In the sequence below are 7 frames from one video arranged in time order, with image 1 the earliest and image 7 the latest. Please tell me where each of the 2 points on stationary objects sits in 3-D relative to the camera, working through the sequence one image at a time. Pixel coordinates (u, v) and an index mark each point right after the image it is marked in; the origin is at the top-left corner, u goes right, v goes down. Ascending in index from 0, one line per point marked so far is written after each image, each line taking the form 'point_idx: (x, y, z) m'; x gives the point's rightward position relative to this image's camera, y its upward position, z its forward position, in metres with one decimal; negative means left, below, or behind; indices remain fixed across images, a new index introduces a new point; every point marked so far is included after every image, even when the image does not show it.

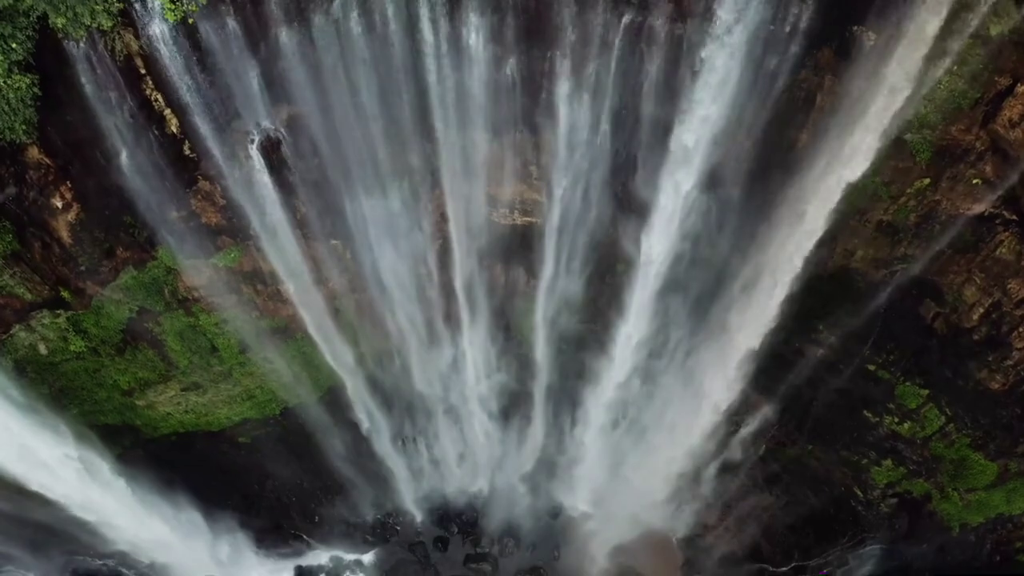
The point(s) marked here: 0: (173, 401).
0: (-6.1, -2.0, +12.5) m
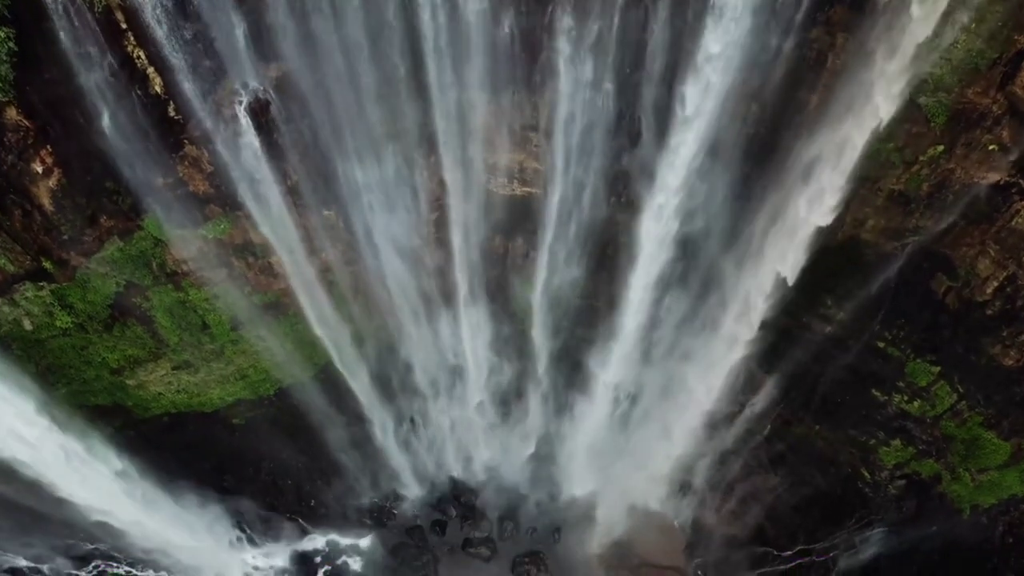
0: (-6.1, -1.6, +12.2) m
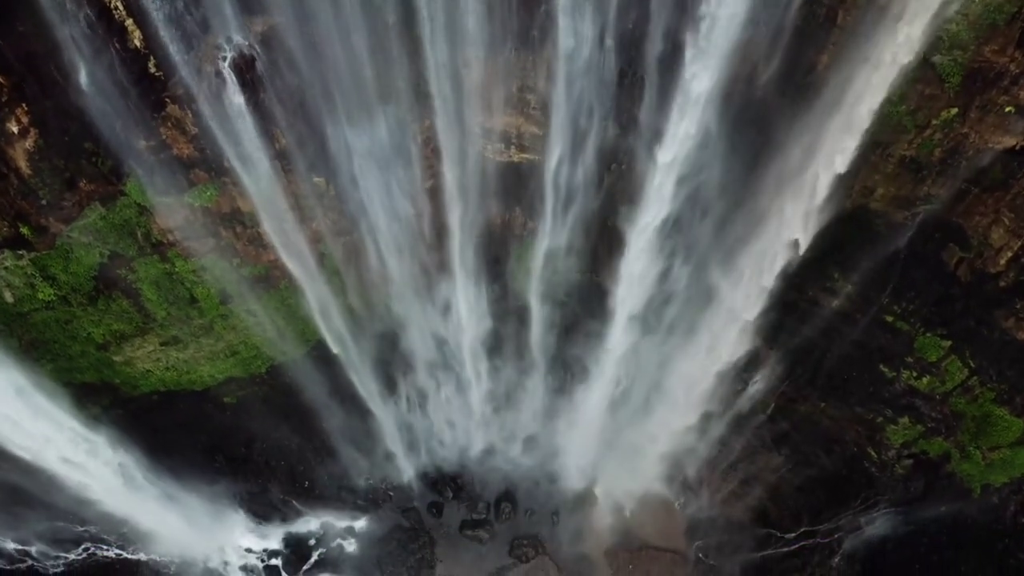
0: (-6.2, -1.2, +11.9) m
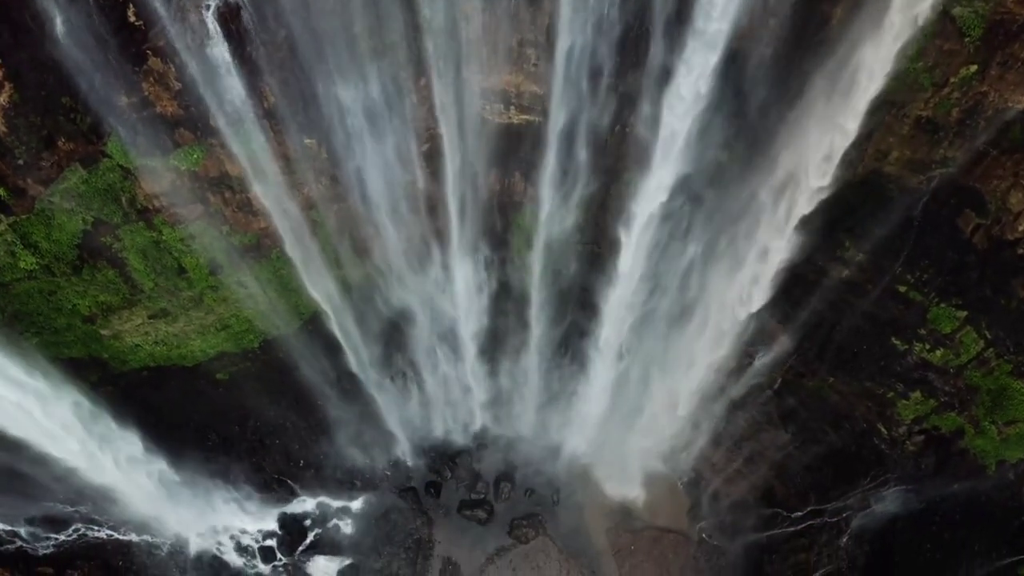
0: (-6.2, -0.7, +11.5) m
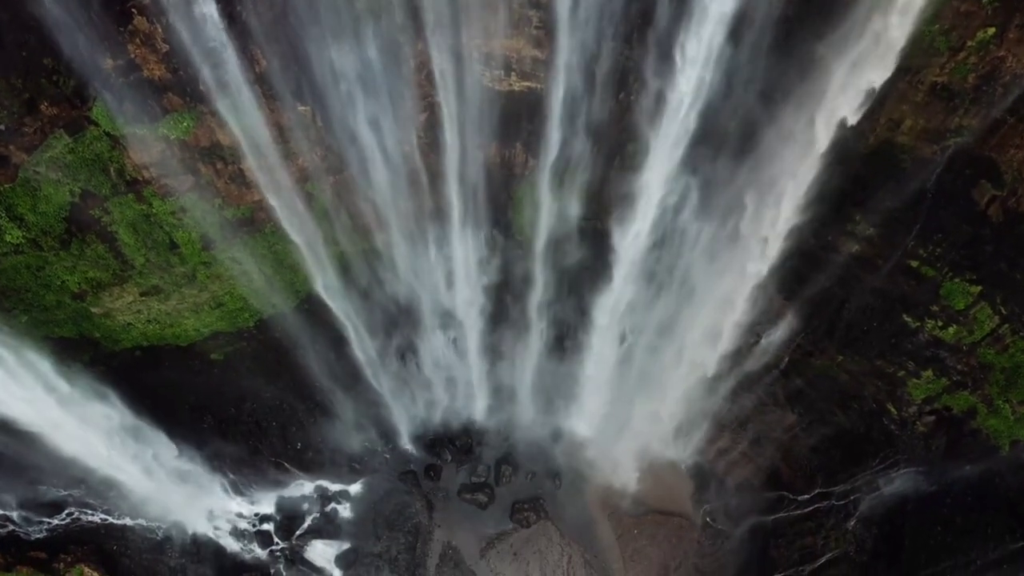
0: (-6.2, -0.3, +11.2) m
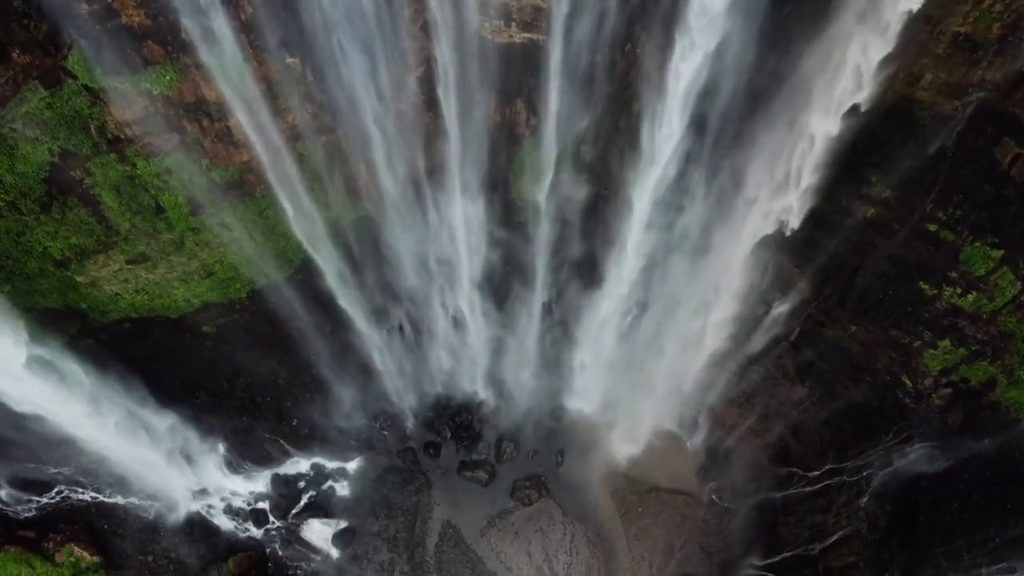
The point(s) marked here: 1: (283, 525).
0: (-6.1, +0.2, +10.8) m
1: (-4.1, -4.2, +12.4) m
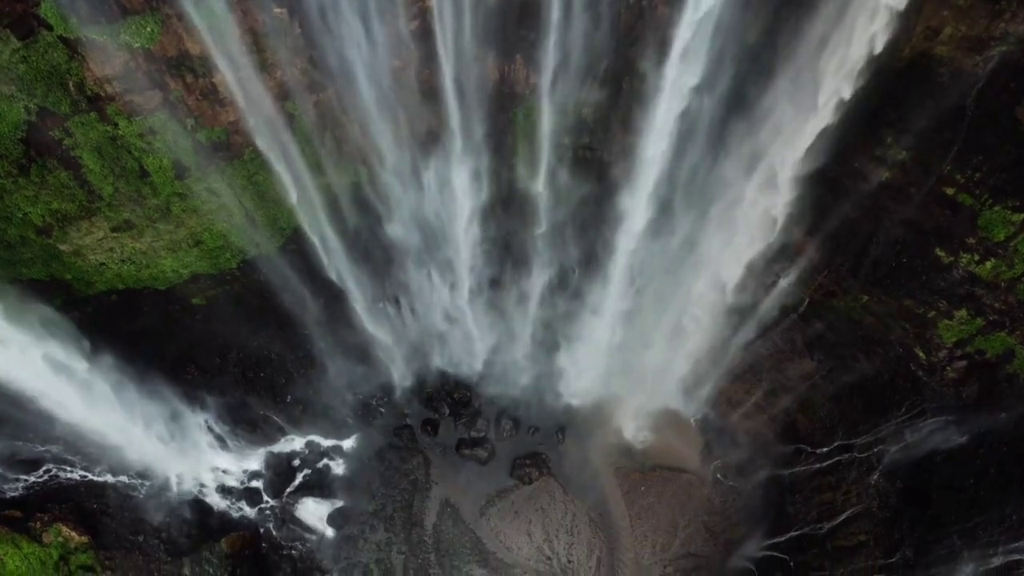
0: (-6.2, +0.6, +10.4) m
1: (-4.1, -3.8, +12.1) m
